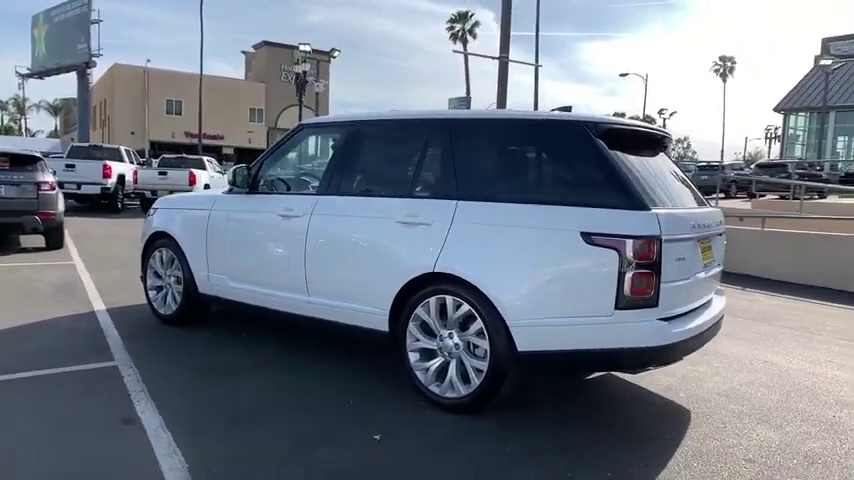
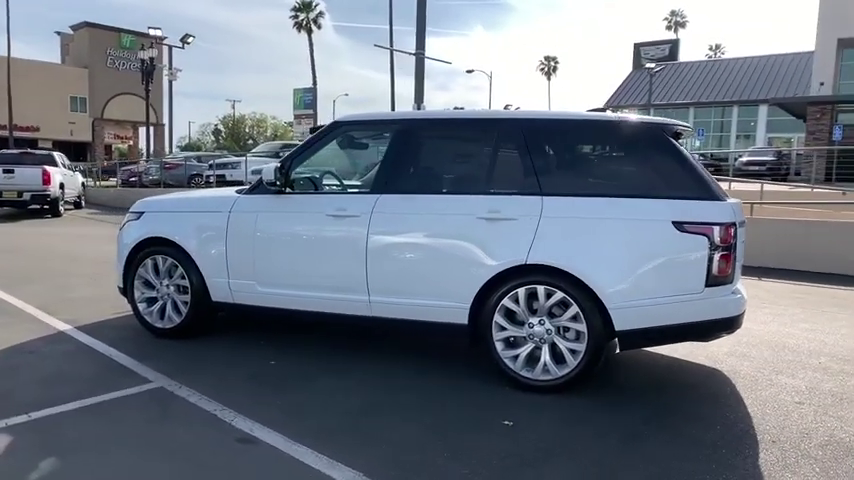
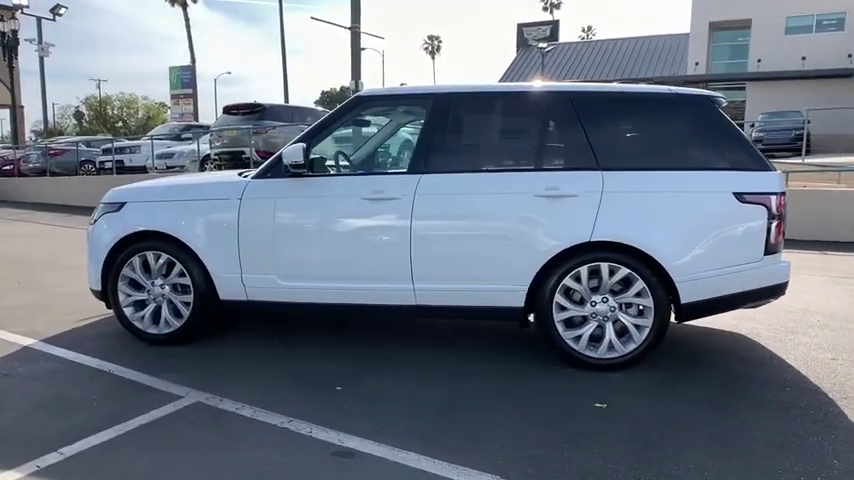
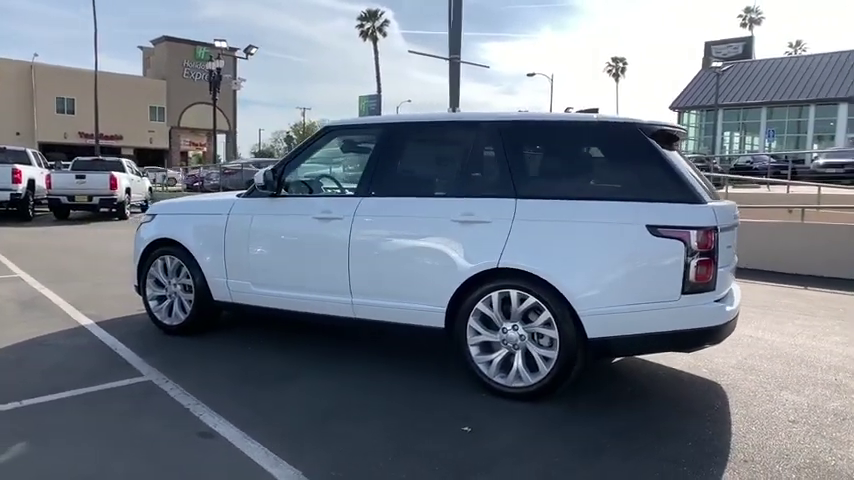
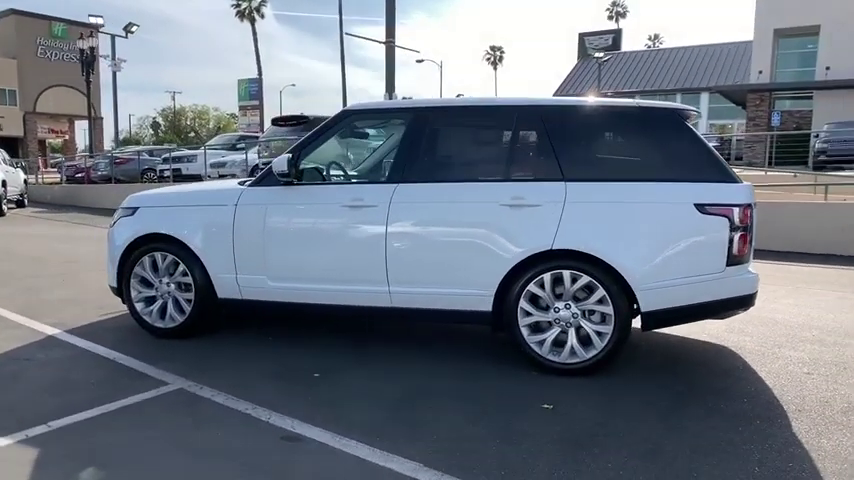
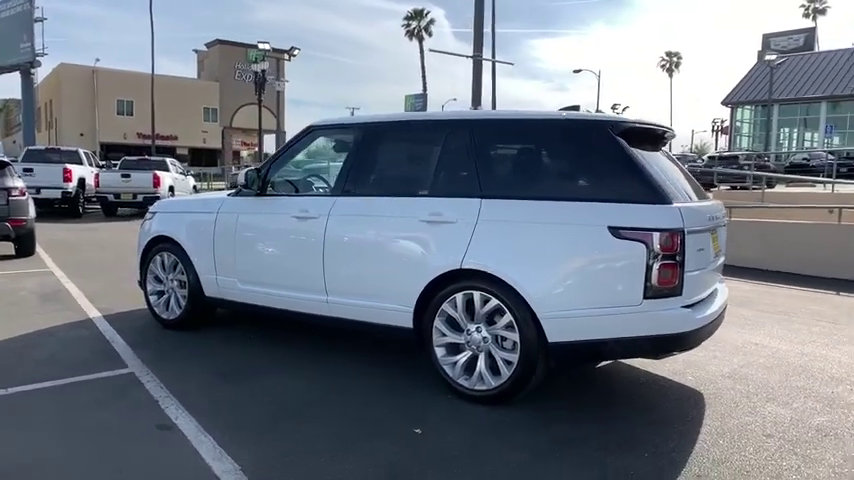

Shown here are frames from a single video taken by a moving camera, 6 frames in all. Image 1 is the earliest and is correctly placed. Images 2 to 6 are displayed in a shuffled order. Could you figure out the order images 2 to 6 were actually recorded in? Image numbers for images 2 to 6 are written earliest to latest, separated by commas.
6, 4, 2, 5, 3
